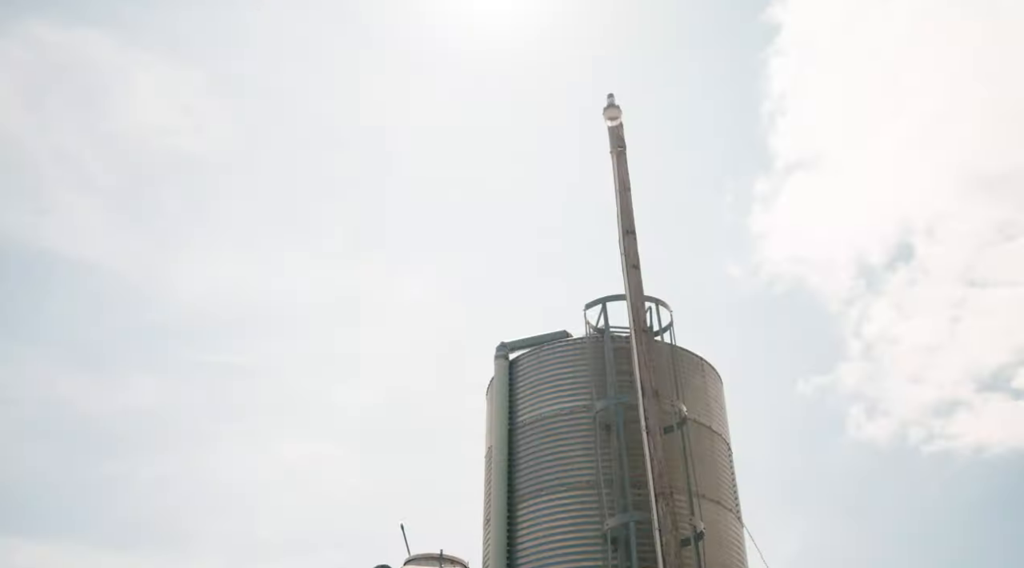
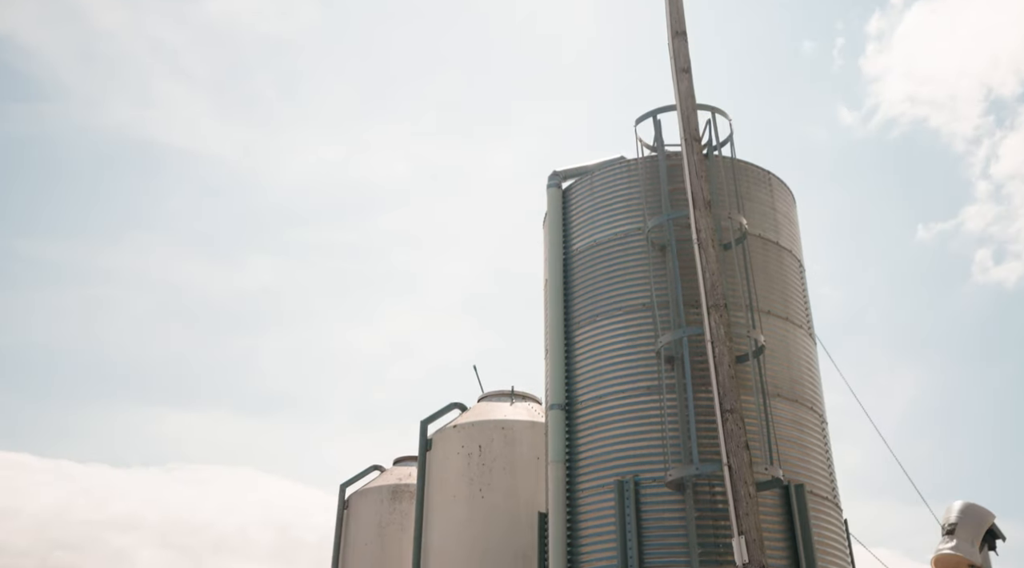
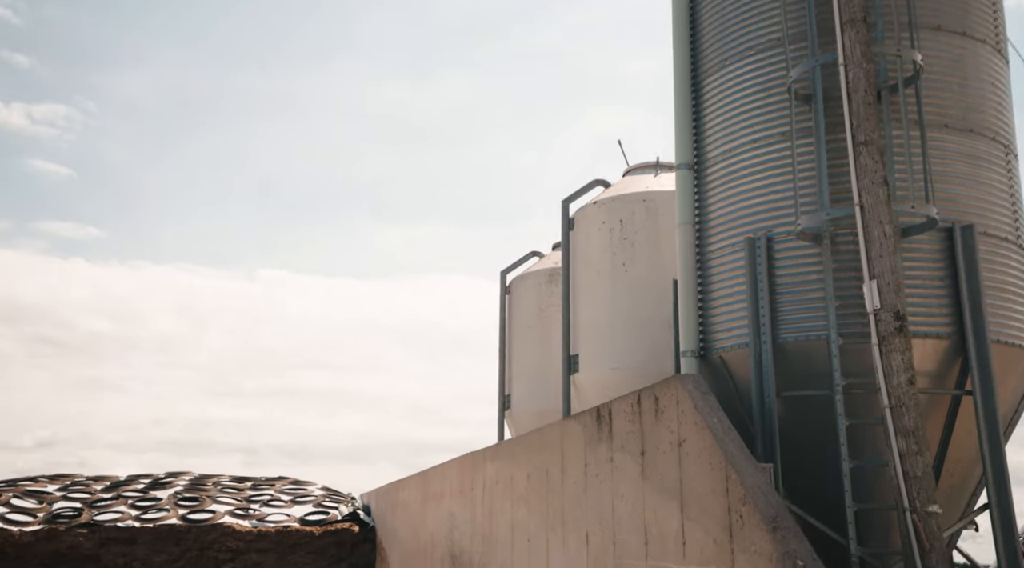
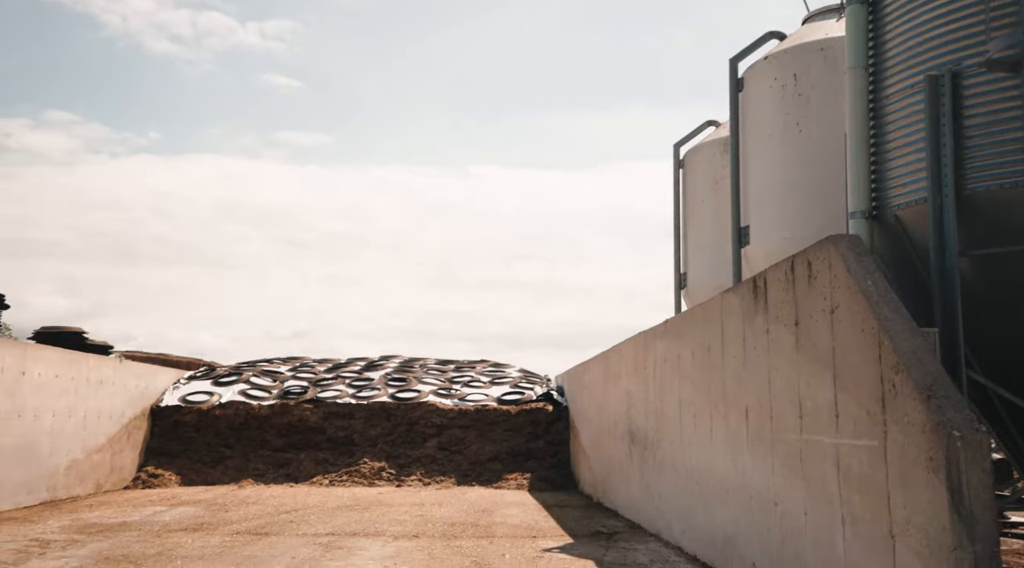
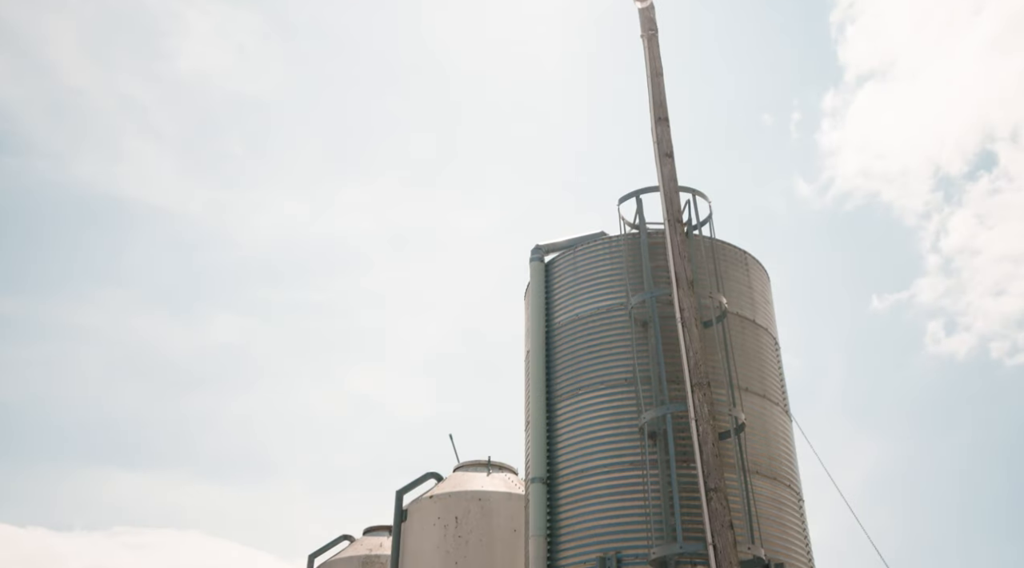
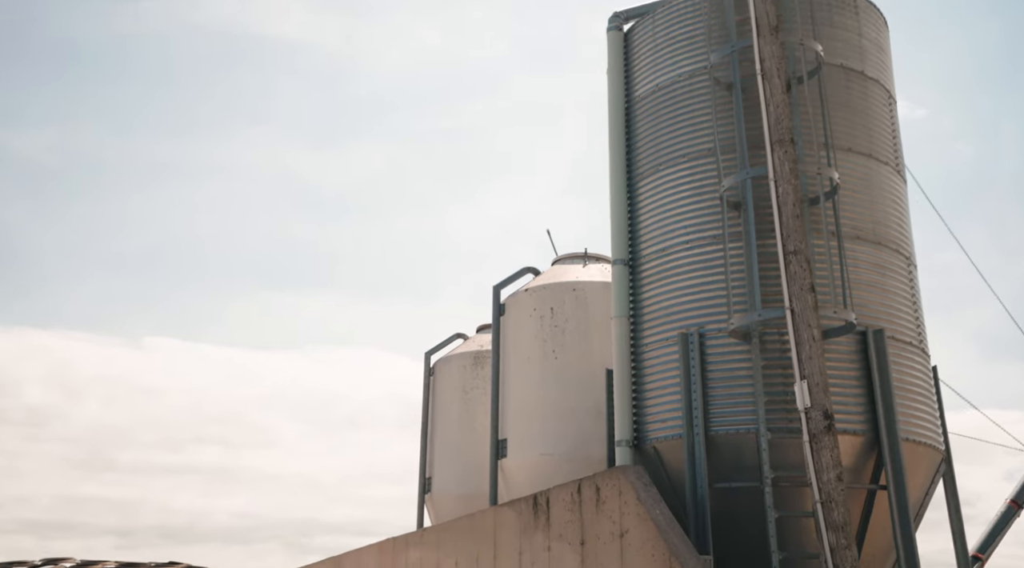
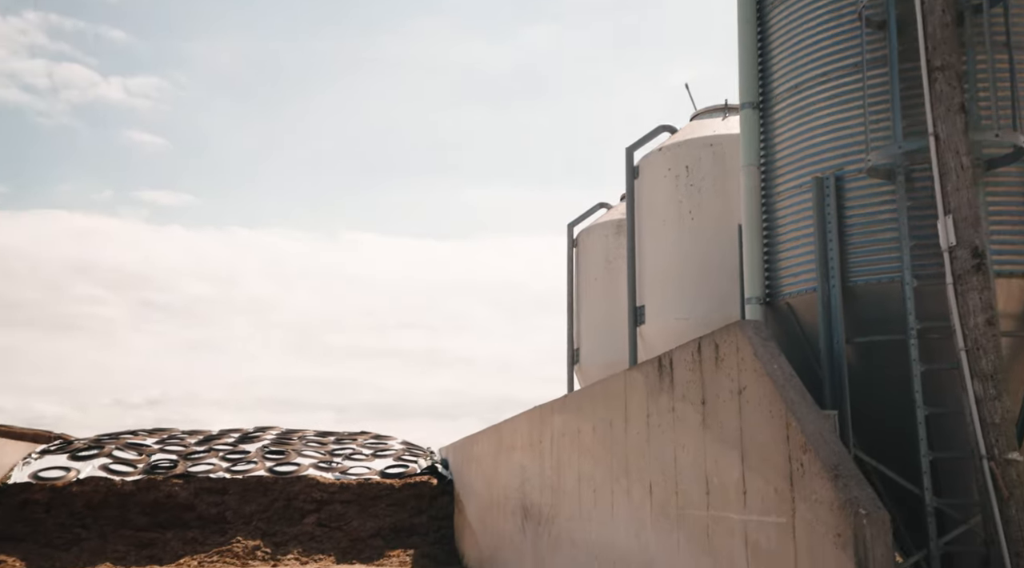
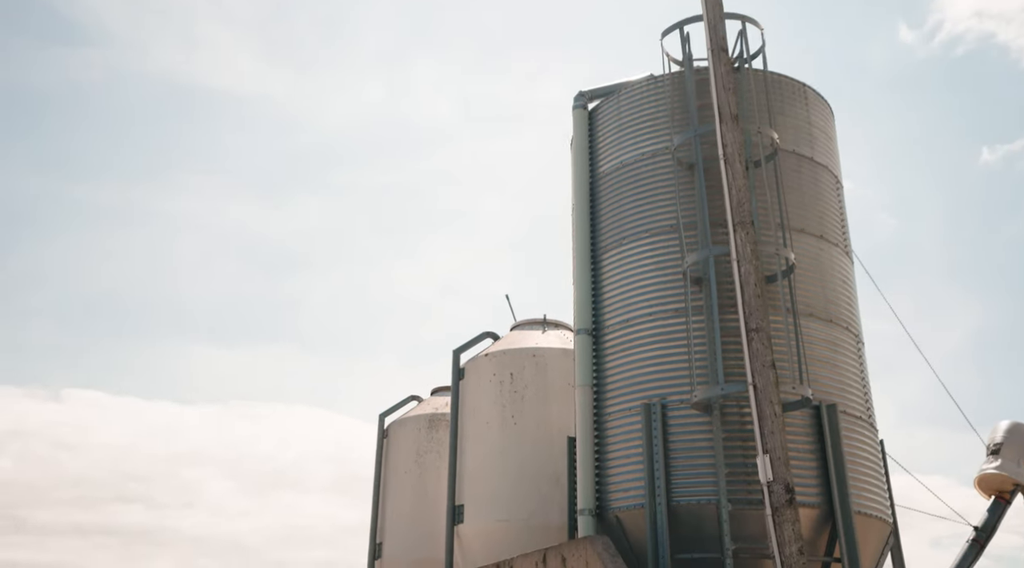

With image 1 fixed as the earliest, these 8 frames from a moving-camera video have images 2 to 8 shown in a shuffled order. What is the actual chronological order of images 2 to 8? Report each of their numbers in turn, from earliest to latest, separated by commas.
5, 2, 8, 6, 3, 7, 4
